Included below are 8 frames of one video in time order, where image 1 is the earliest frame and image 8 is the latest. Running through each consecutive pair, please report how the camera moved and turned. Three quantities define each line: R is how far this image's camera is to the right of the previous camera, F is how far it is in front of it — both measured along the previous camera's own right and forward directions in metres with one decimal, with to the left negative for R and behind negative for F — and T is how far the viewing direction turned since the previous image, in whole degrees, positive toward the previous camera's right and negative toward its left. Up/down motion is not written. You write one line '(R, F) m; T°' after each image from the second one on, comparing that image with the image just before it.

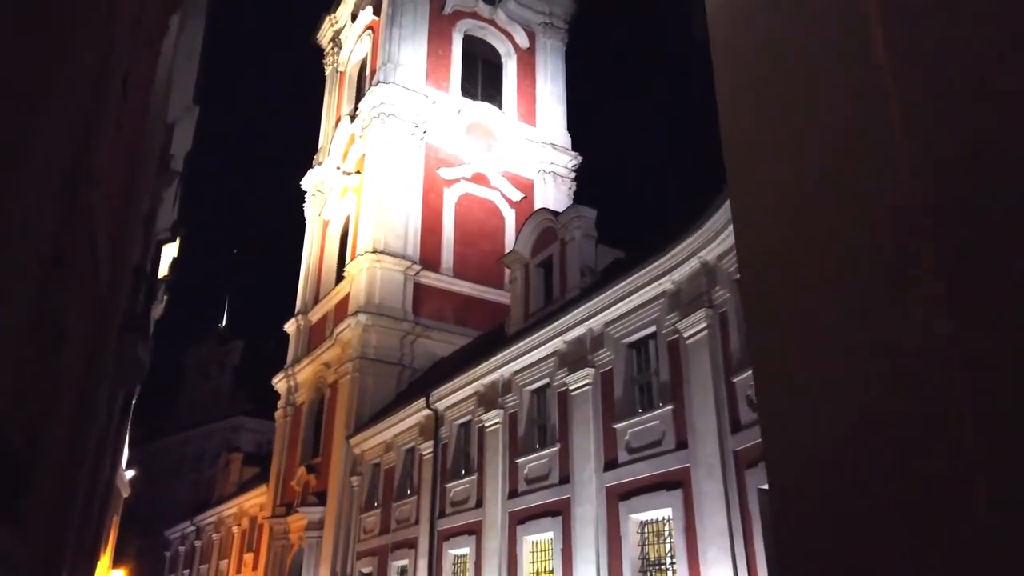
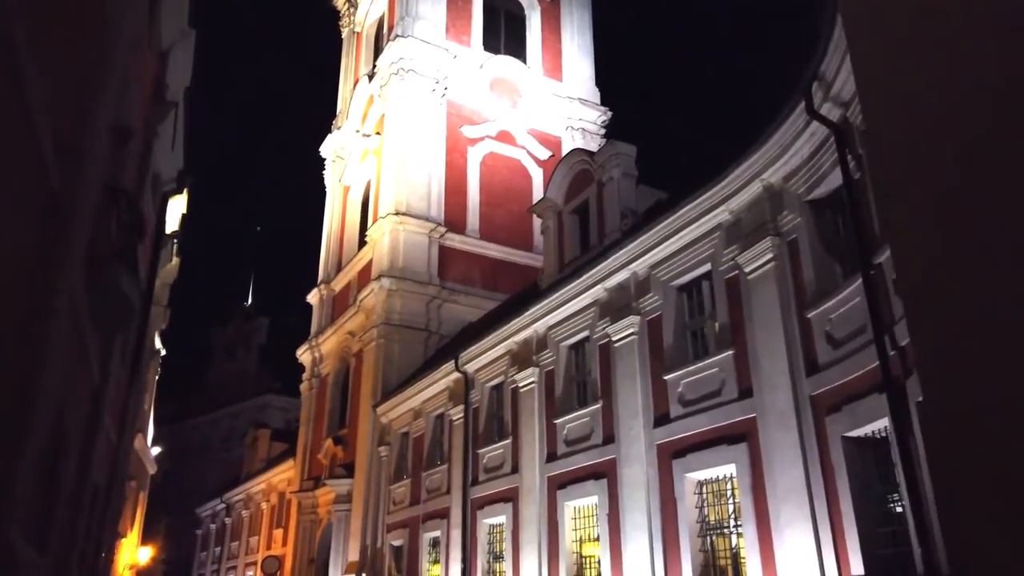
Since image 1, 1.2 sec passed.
(-0.2, +1.4) m; -2°
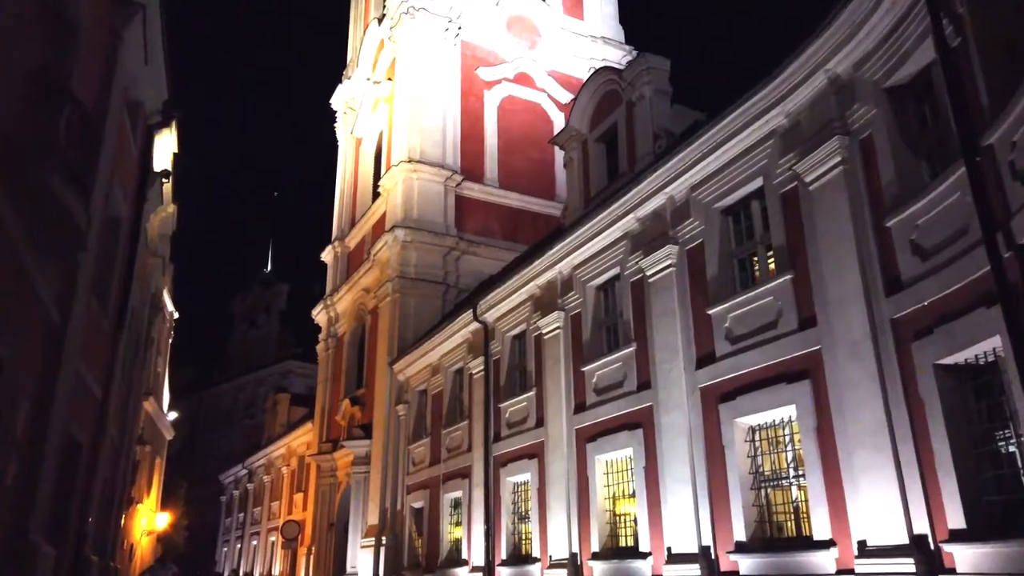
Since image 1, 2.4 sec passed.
(0.0, +1.5) m; -2°
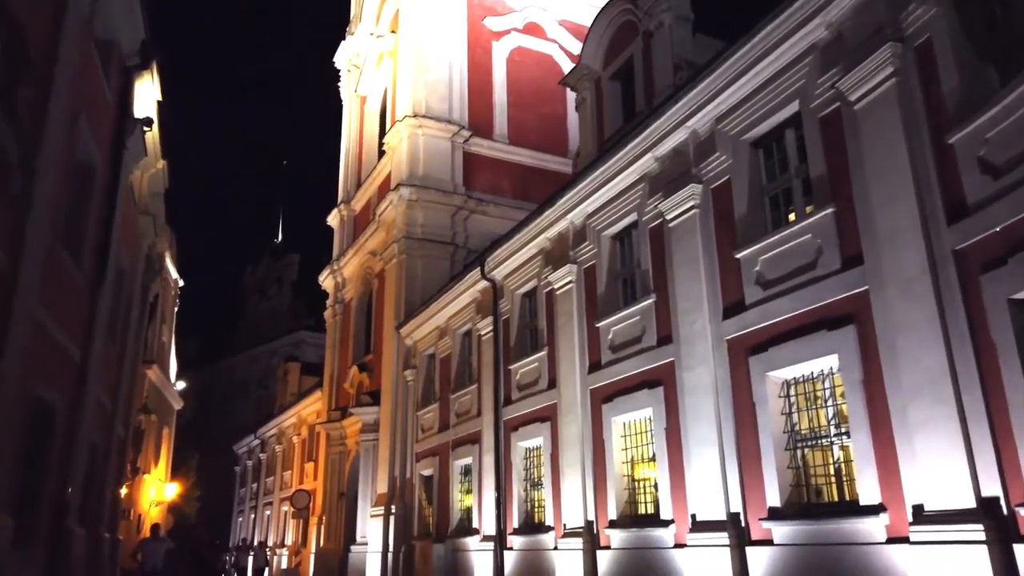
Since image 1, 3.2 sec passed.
(+0.1, +1.0) m; -1°
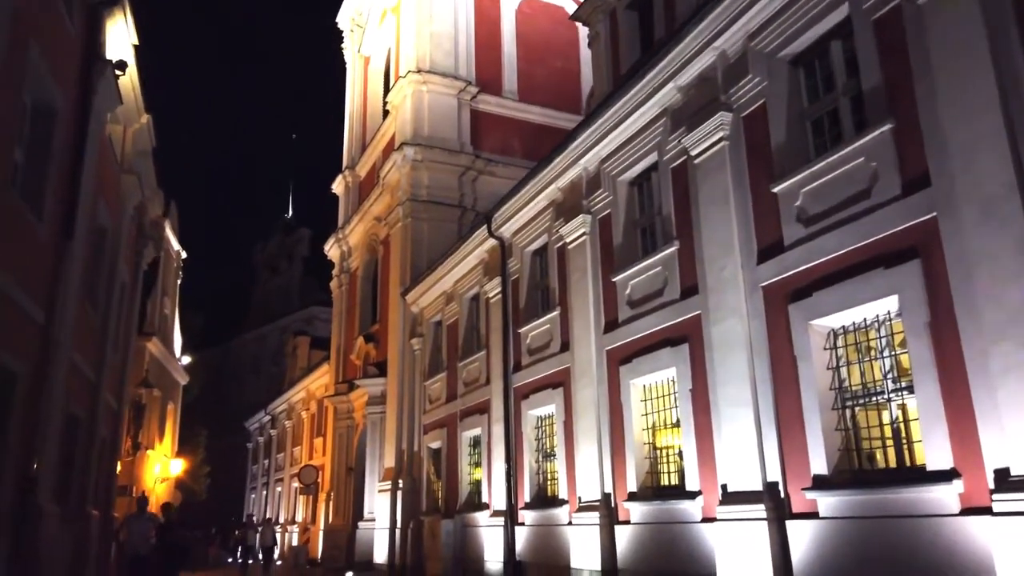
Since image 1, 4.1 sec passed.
(+0.1, +1.2) m; -1°
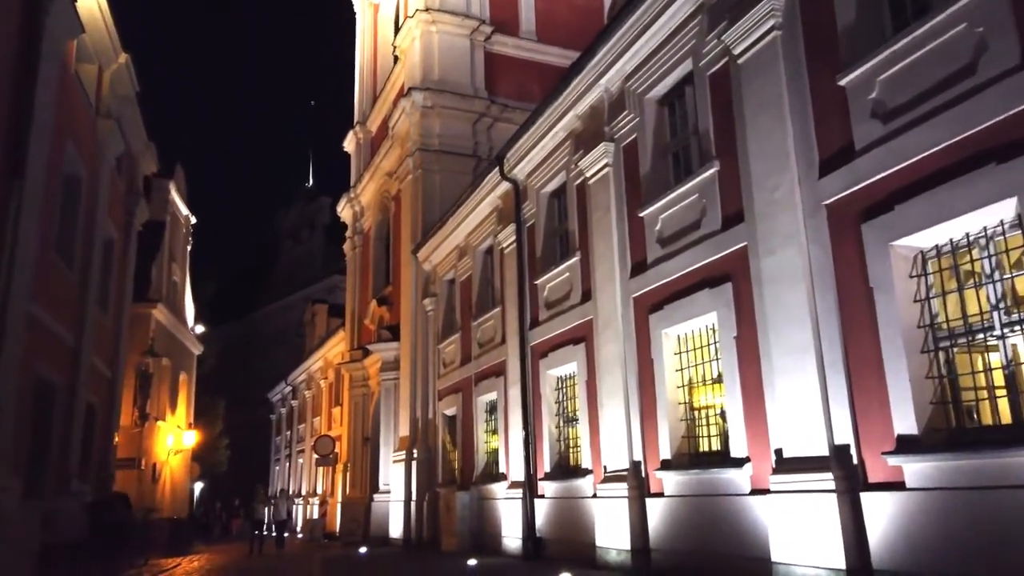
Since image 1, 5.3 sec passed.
(+0.2, +1.5) m; -2°
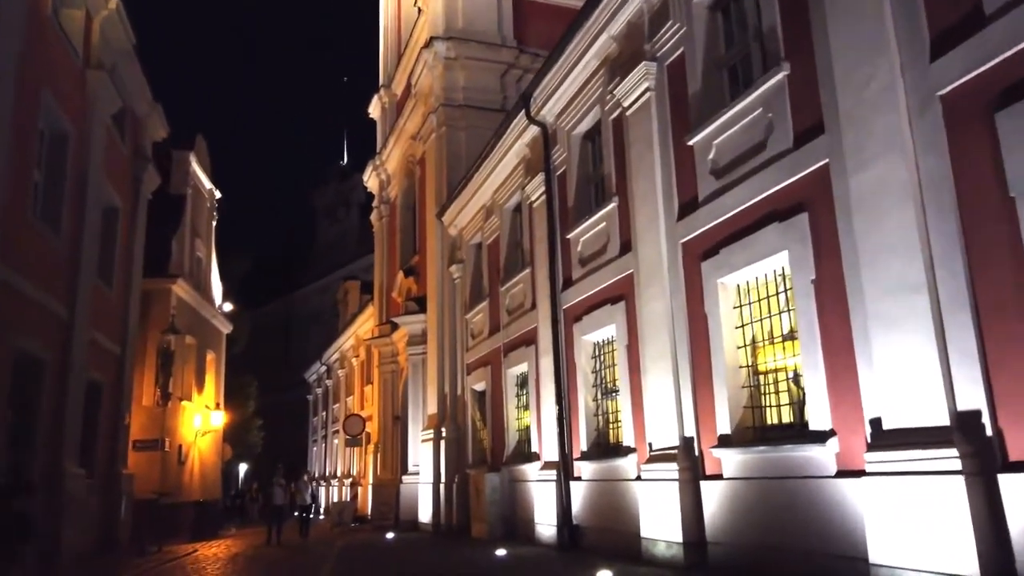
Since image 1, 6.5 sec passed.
(+0.2, +1.5) m; -3°
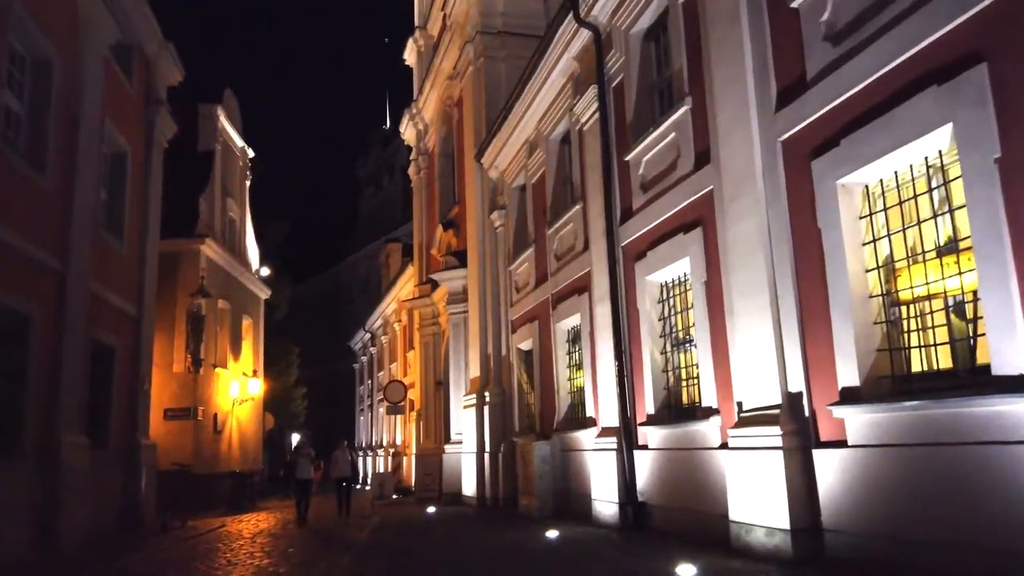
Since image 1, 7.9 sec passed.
(0.0, +1.8) m; -4°
